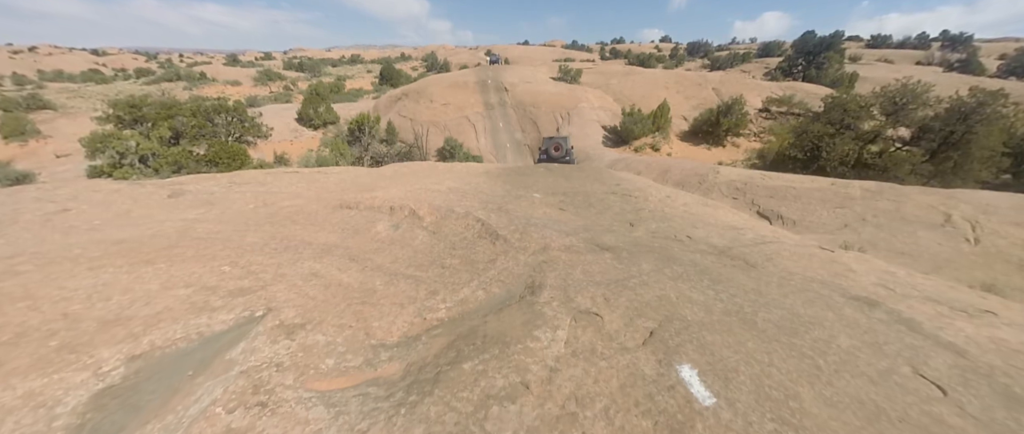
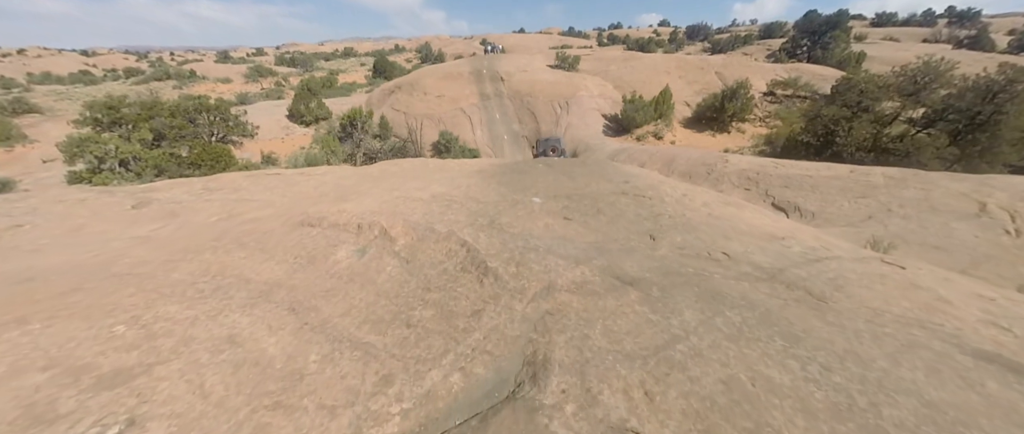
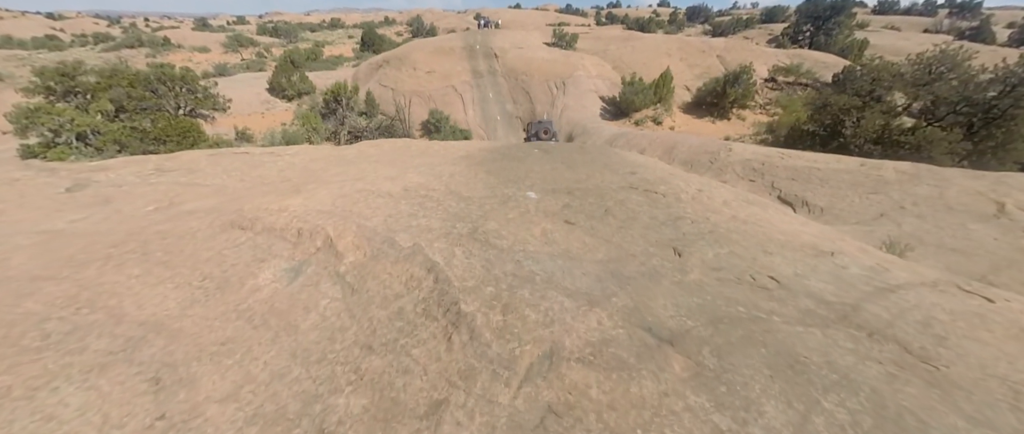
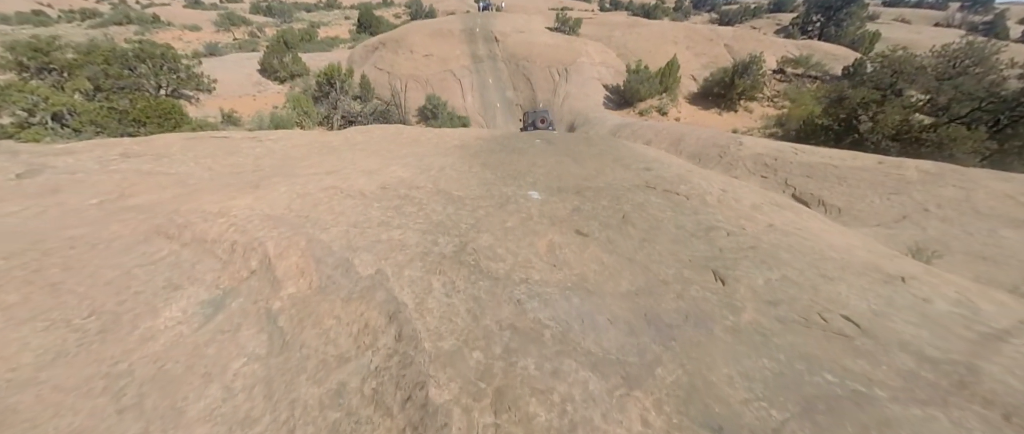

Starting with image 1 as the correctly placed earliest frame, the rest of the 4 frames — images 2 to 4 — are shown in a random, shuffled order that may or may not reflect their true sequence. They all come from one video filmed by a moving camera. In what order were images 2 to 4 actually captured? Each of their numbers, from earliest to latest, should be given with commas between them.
2, 3, 4
